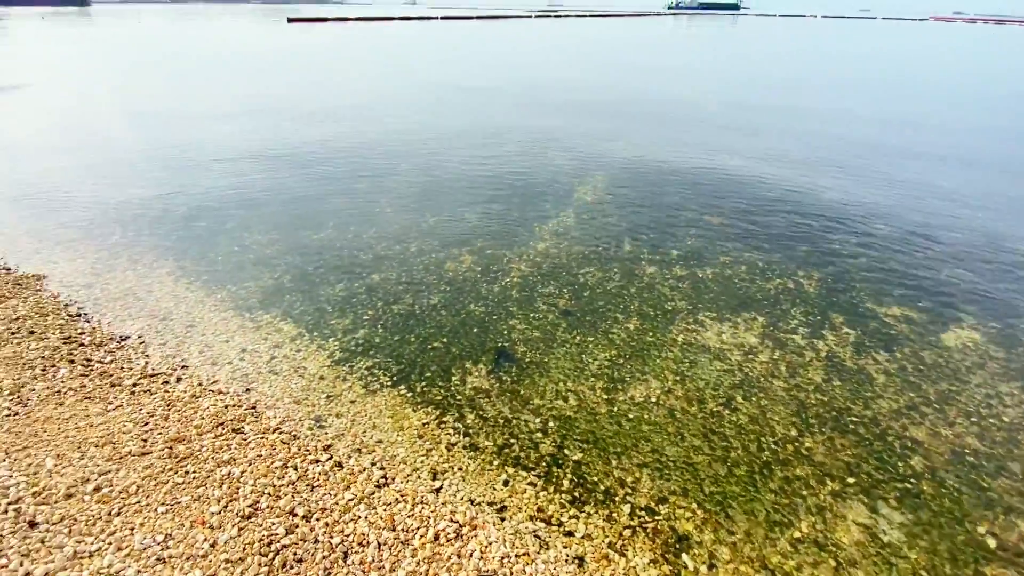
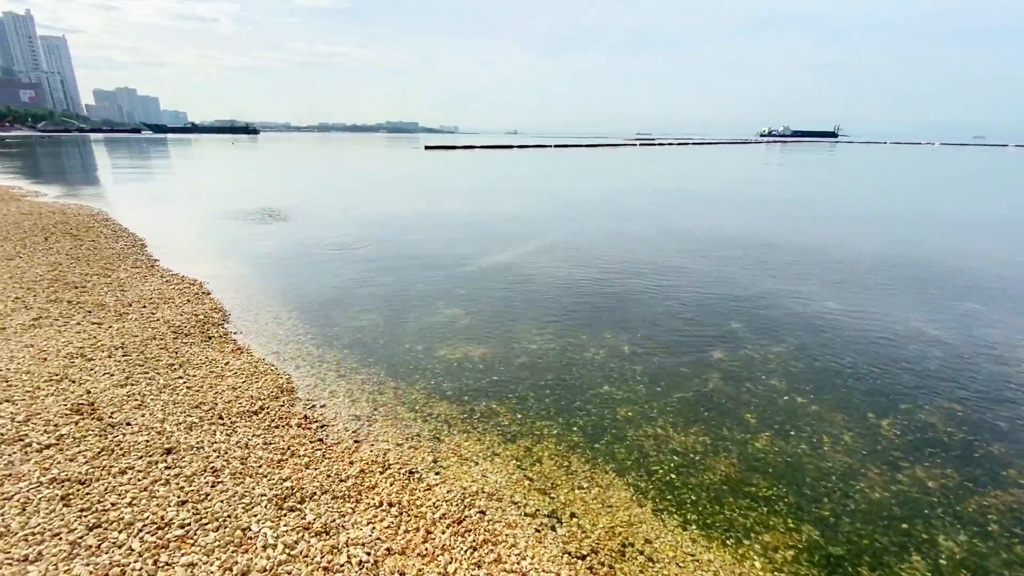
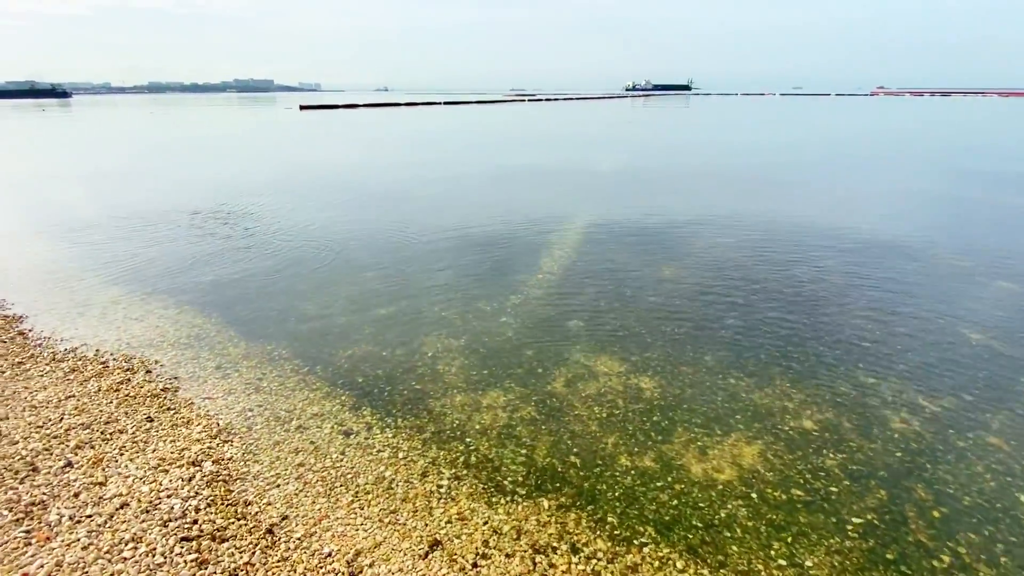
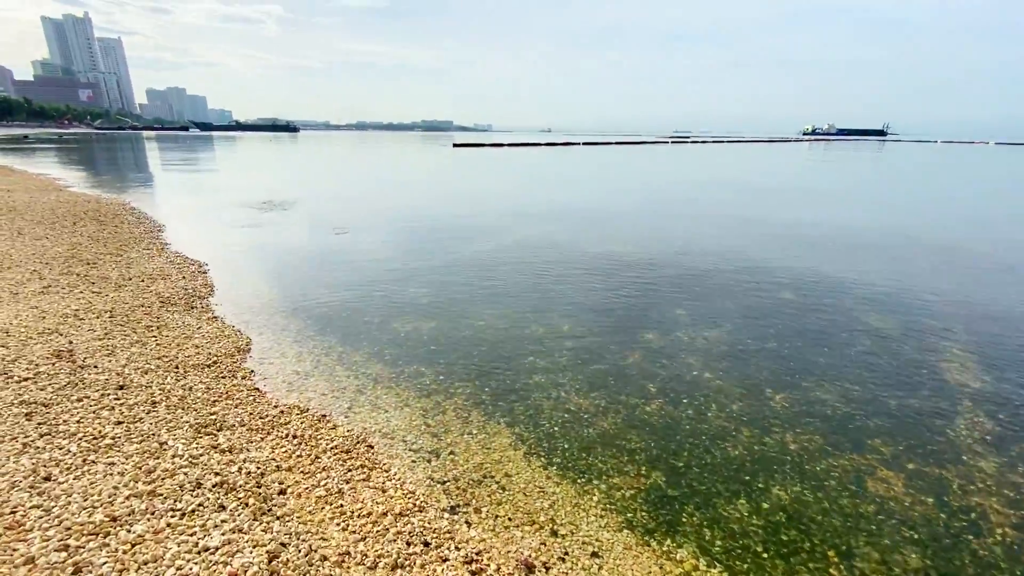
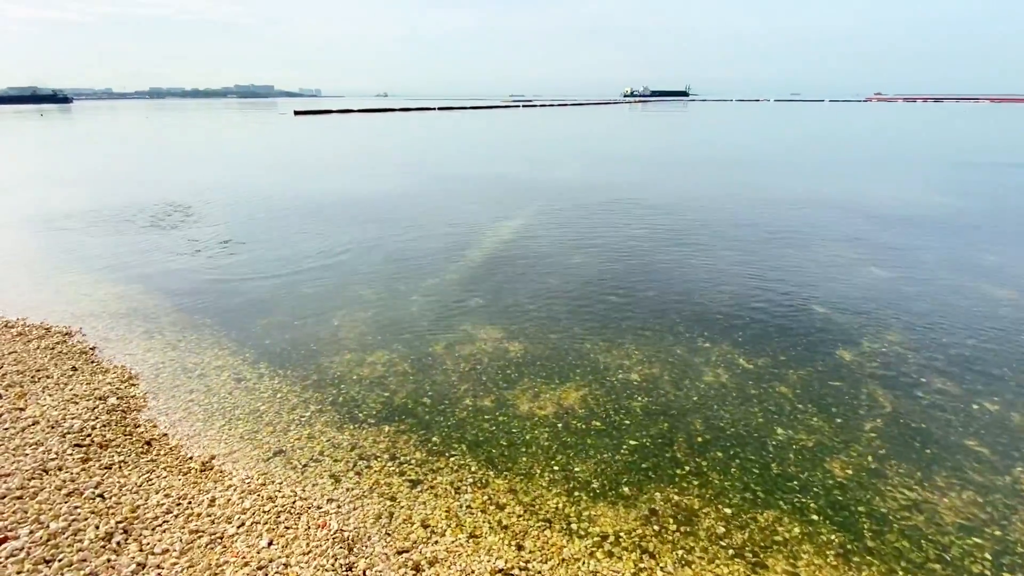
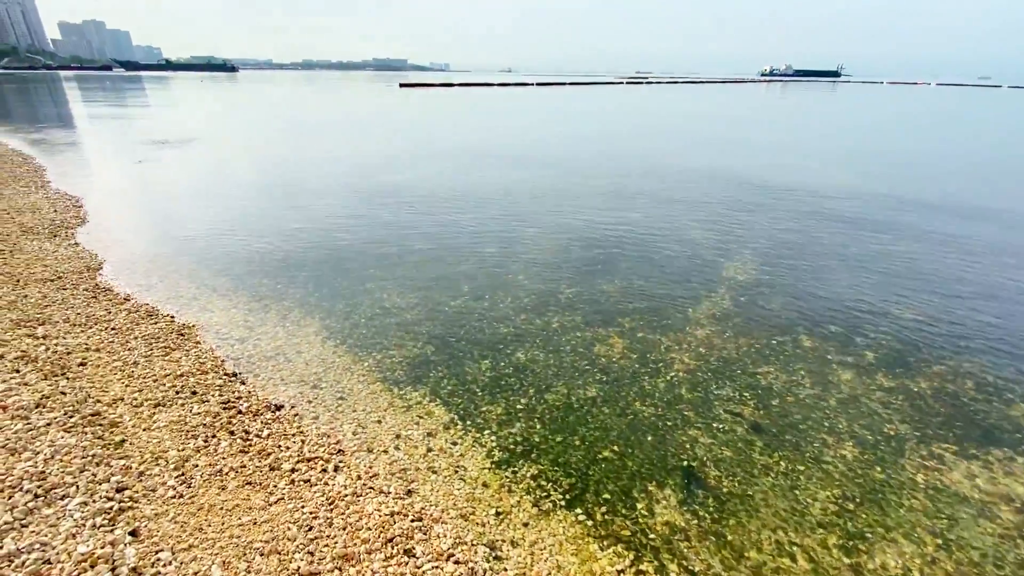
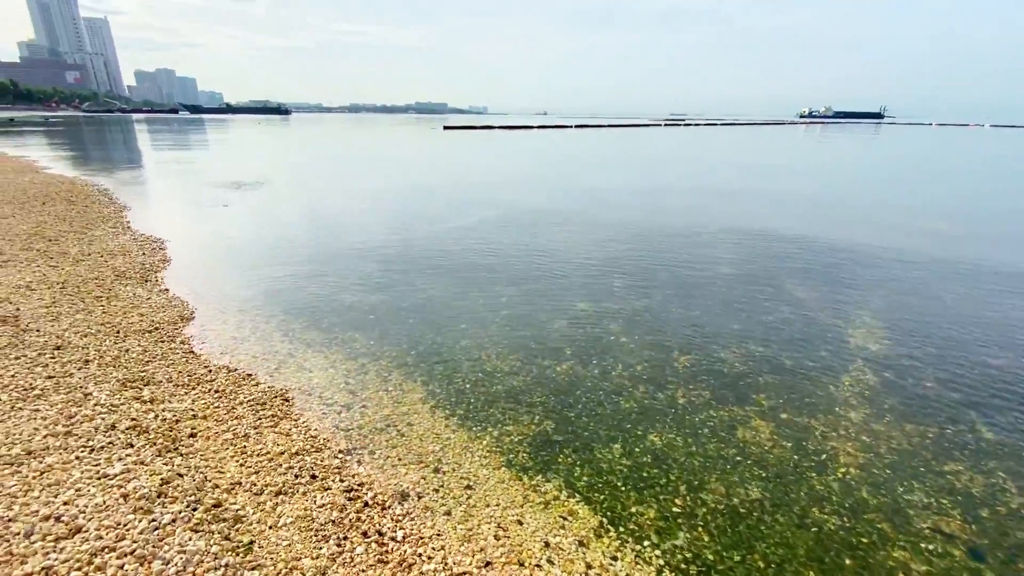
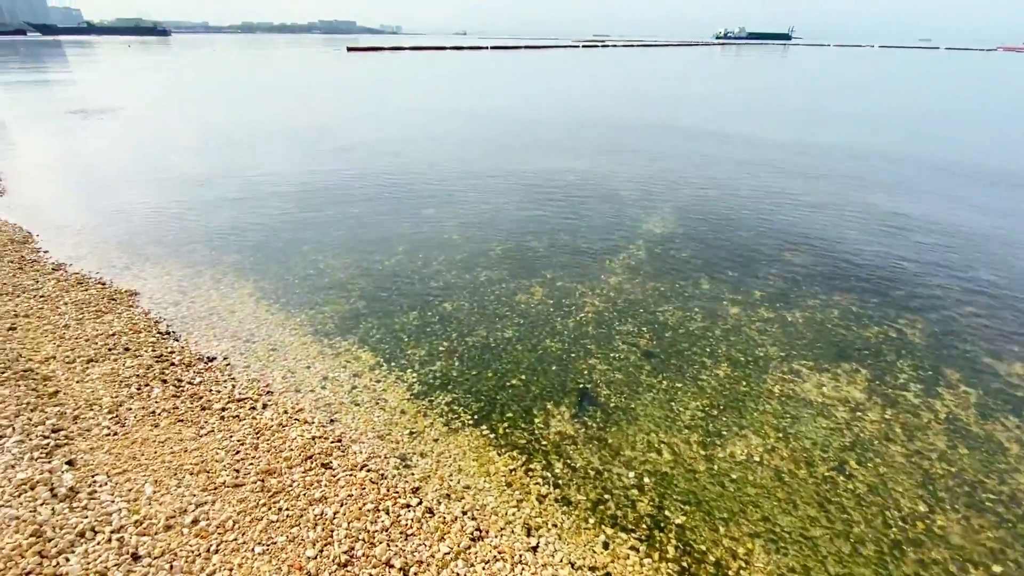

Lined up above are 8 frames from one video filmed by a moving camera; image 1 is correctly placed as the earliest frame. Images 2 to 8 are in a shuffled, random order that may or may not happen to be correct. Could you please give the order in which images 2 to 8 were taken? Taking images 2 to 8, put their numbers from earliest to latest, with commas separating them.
8, 6, 7, 4, 2, 5, 3
